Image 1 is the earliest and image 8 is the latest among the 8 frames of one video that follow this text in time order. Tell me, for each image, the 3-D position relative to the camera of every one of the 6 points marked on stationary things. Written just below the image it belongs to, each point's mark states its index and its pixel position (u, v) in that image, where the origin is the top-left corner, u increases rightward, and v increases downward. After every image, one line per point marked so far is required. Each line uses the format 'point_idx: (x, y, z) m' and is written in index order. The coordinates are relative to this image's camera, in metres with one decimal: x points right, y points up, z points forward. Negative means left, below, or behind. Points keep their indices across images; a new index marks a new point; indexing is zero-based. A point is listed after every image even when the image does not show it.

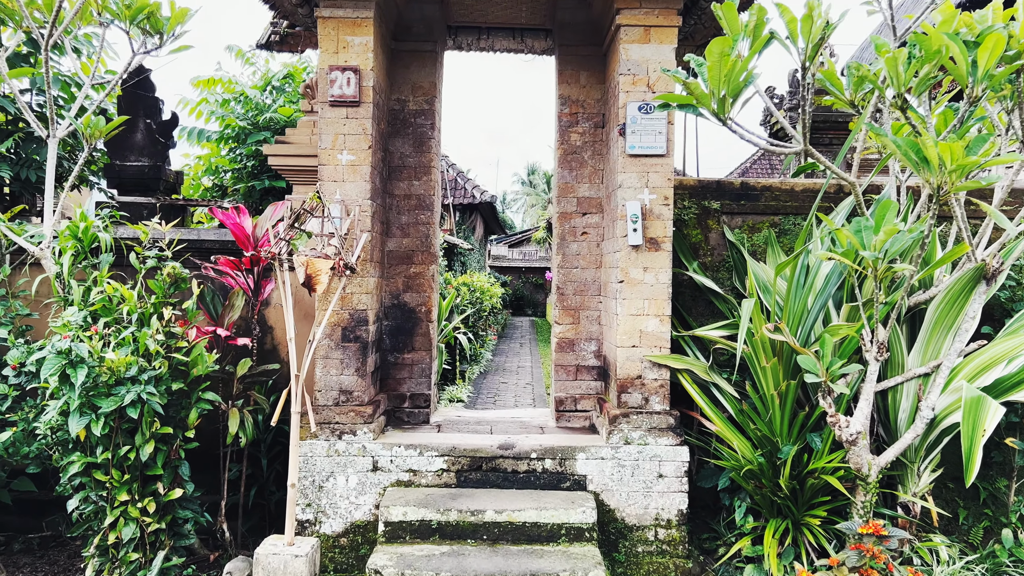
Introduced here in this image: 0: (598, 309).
0: (+0.4, -0.1, +4.6) m
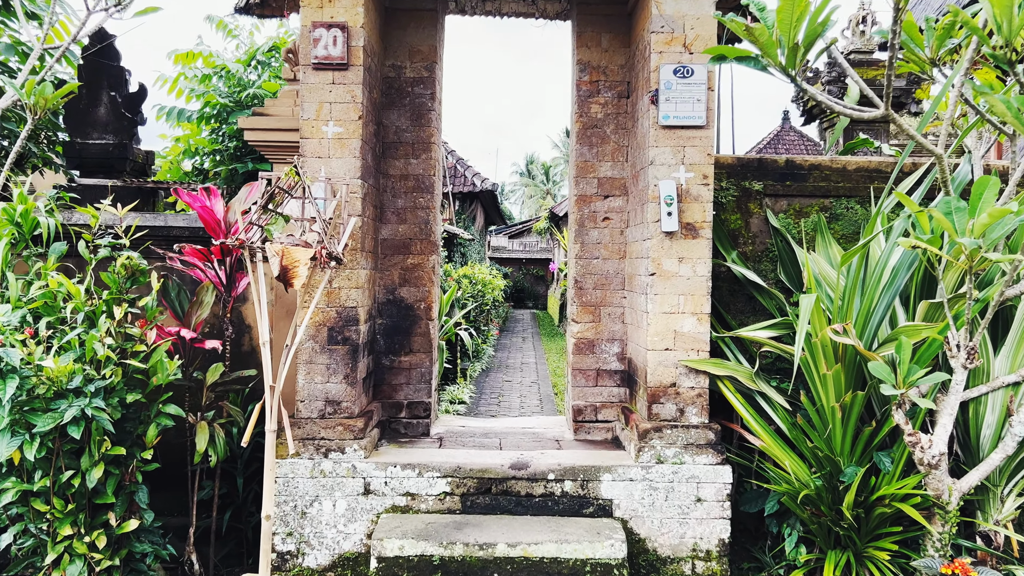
0: (+0.4, -0.1, +4.0) m
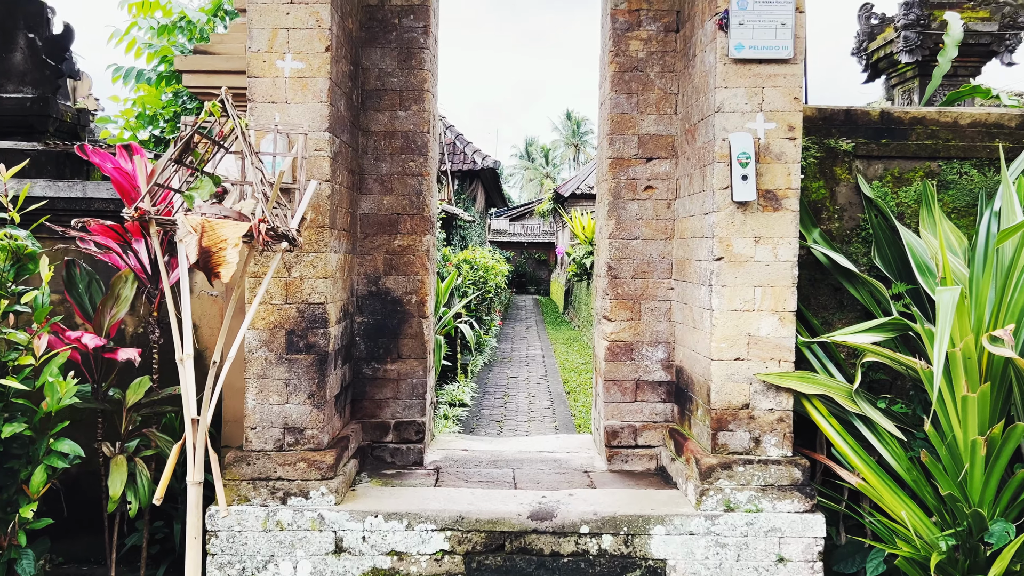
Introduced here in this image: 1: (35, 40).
0: (+0.5, 0.0, +3.1) m
1: (-1.7, +0.9, +3.7) m
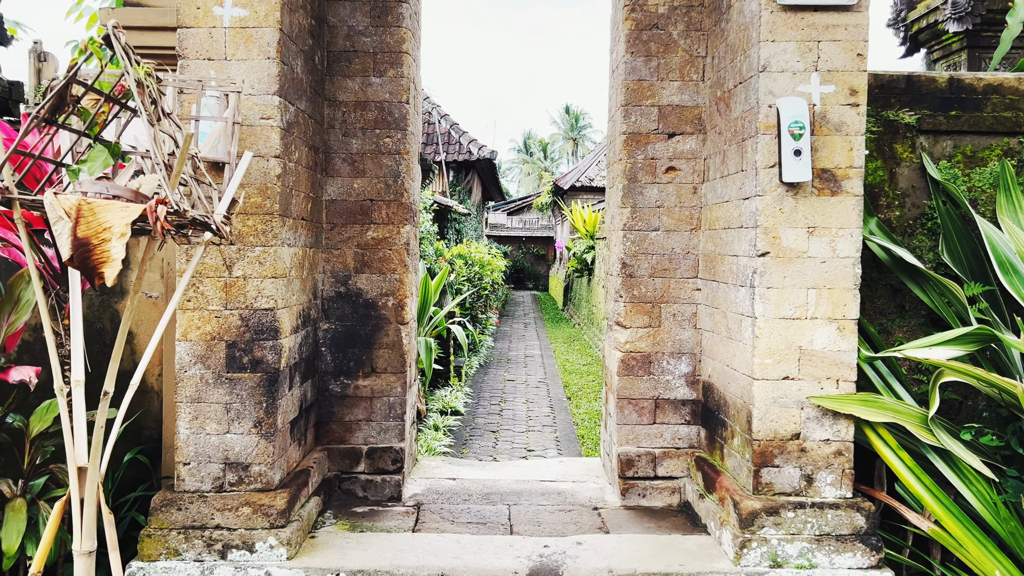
0: (+0.5, 0.0, +2.6) m
1: (-1.8, +0.9, +3.2) m
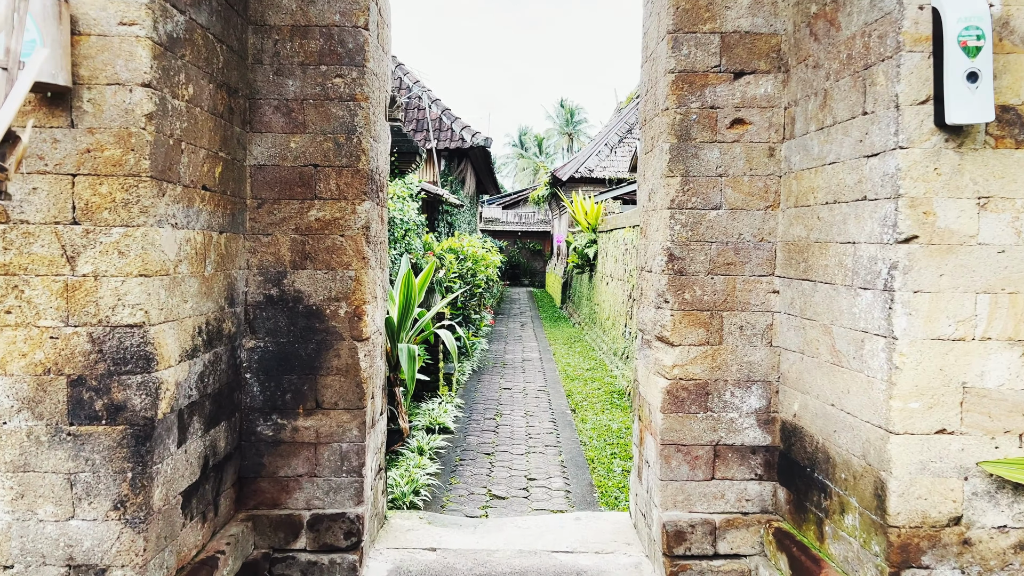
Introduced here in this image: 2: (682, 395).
0: (+0.5, 0.0, +1.9) m
1: (-1.8, +0.9, +2.5) m
2: (+0.3, -0.2, +1.9) m
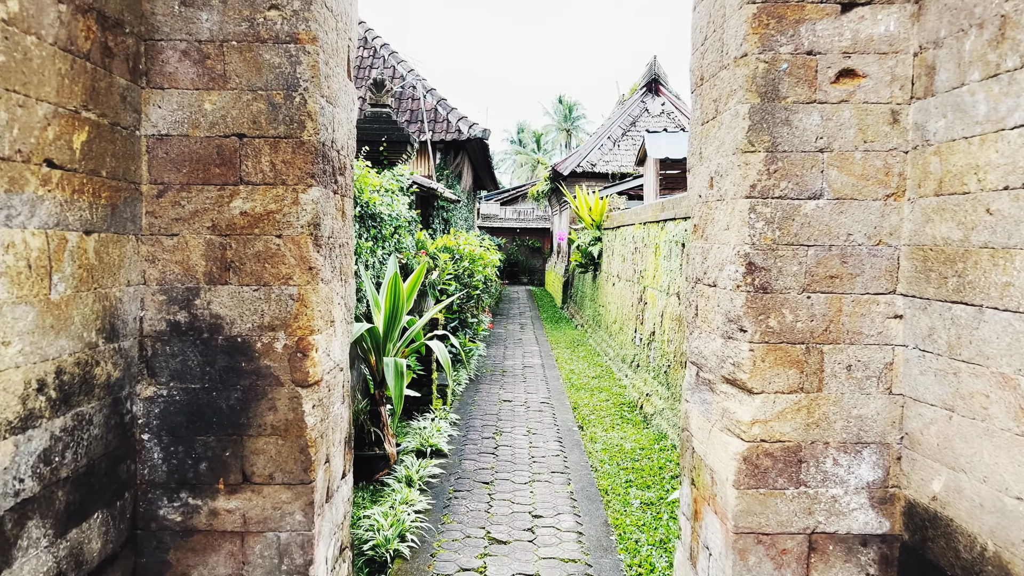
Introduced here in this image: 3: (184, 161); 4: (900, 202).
0: (+0.5, -0.1, +1.3) m
1: (-1.7, +0.9, +1.9) m
2: (+0.3, -0.2, +1.3) m
3: (-0.4, +0.2, +1.3) m
4: (+0.5, +0.1, +1.3) m
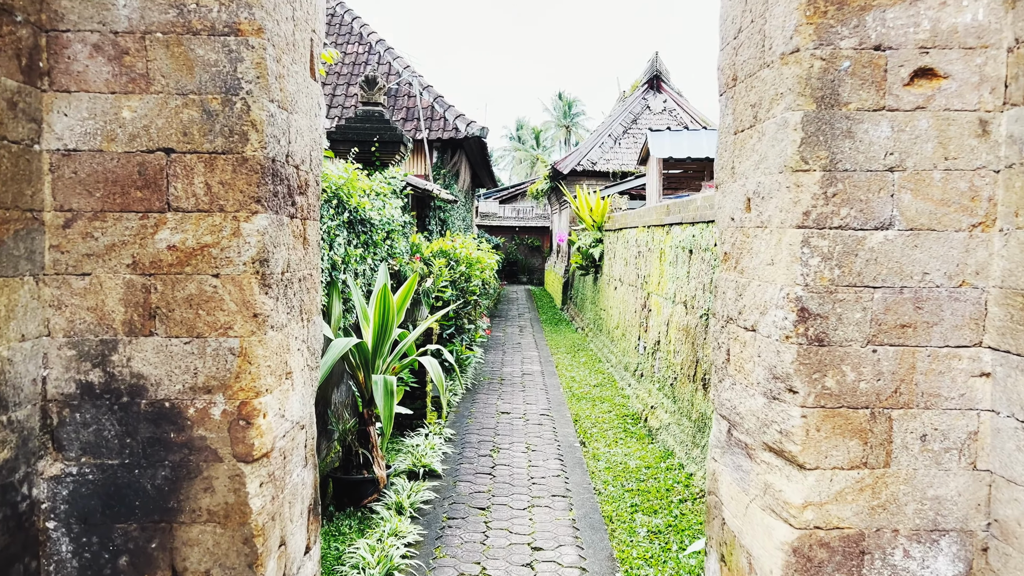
0: (+0.5, -0.1, +1.1) m
1: (-1.7, +0.8, +1.6) m
2: (+0.3, -0.3, +1.1) m
3: (-0.4, +0.1, +1.0) m
4: (+0.5, +0.1, +1.0) m
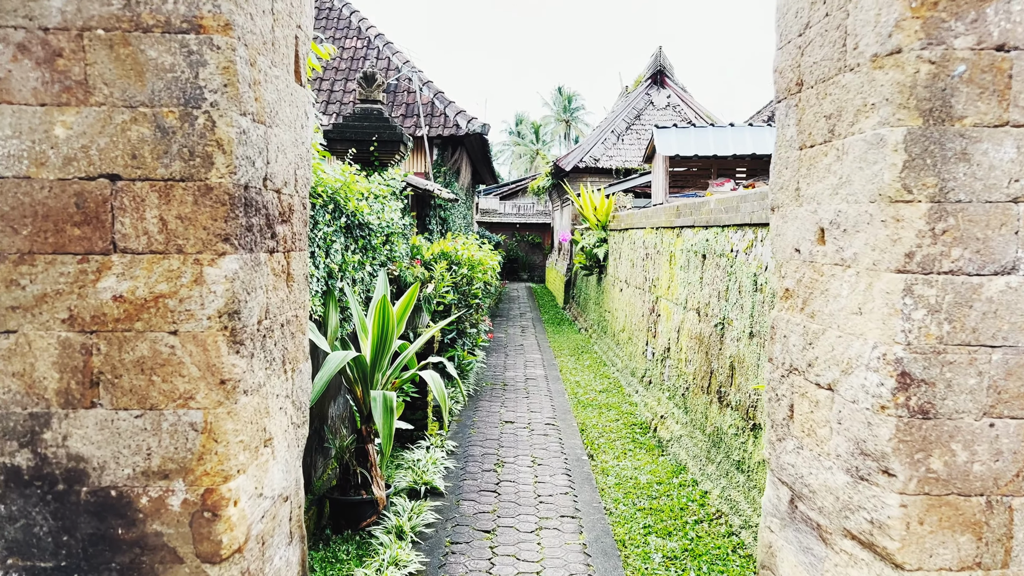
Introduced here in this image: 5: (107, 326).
0: (+0.5, -0.2, +0.9) m
1: (-1.7, +0.8, +1.4) m
2: (+0.3, -0.3, +0.9) m
3: (-0.4, +0.1, +0.8) m
4: (+0.5, 0.0, +0.8) m
5: (-0.3, 0.0, +0.8) m
